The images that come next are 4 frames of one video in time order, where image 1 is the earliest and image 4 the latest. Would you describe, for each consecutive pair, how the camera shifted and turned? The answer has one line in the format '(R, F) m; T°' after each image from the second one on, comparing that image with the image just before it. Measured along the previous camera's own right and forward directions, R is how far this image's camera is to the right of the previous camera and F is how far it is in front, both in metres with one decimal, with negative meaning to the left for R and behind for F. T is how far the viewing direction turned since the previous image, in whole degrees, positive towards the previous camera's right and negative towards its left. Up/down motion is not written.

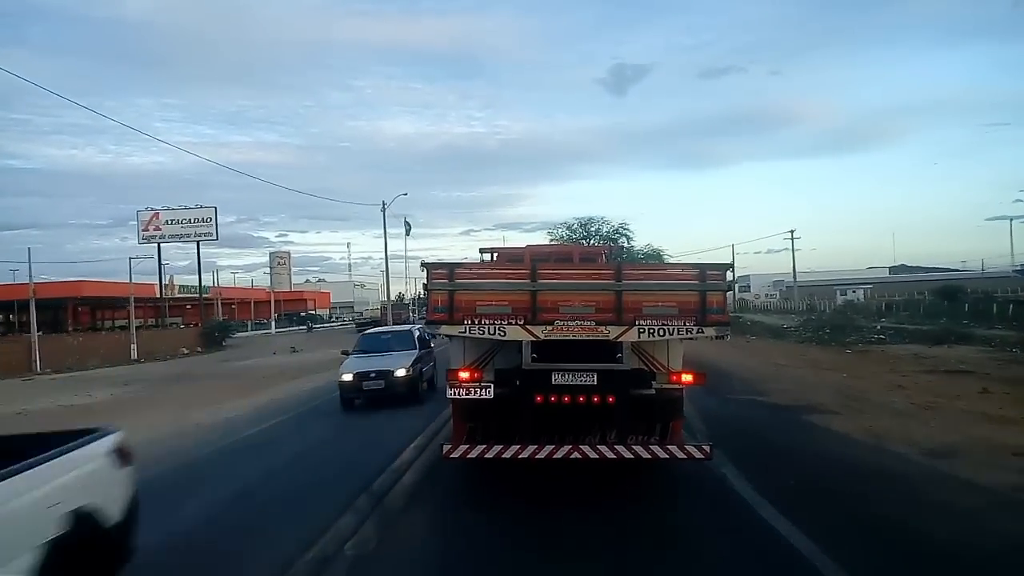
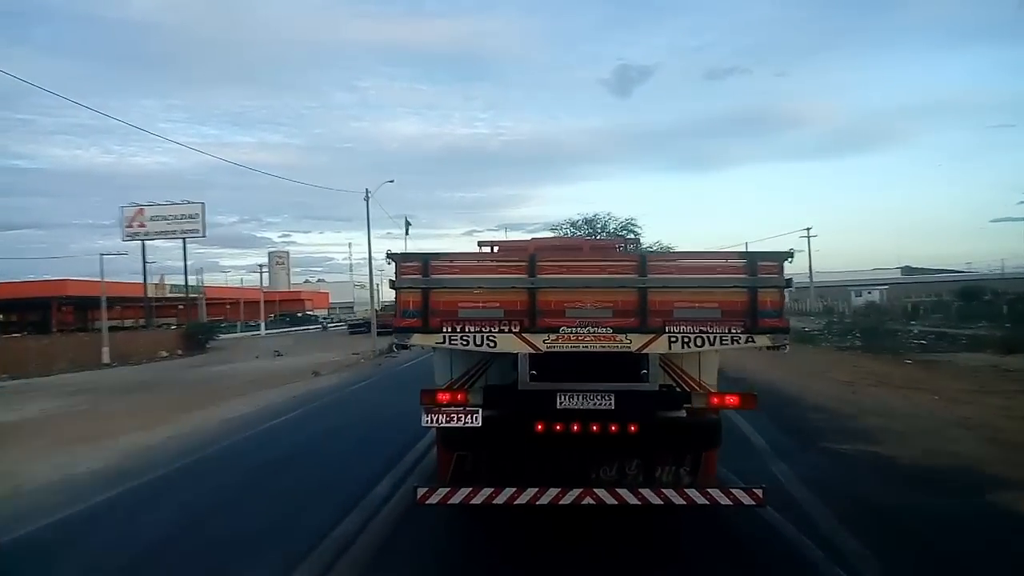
(+0.1, +2.3) m; 0°
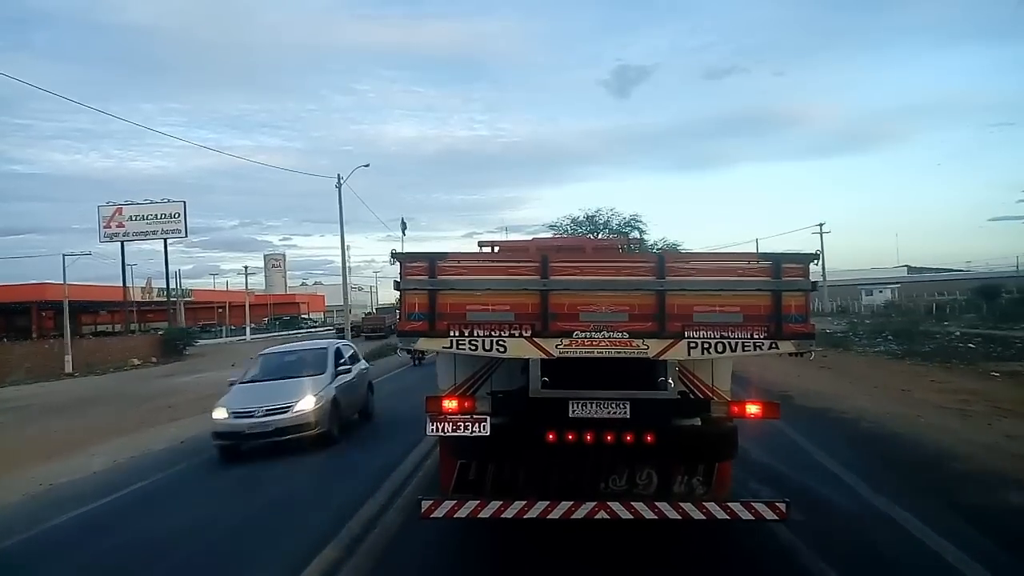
(-0.1, +0.4) m; 0°
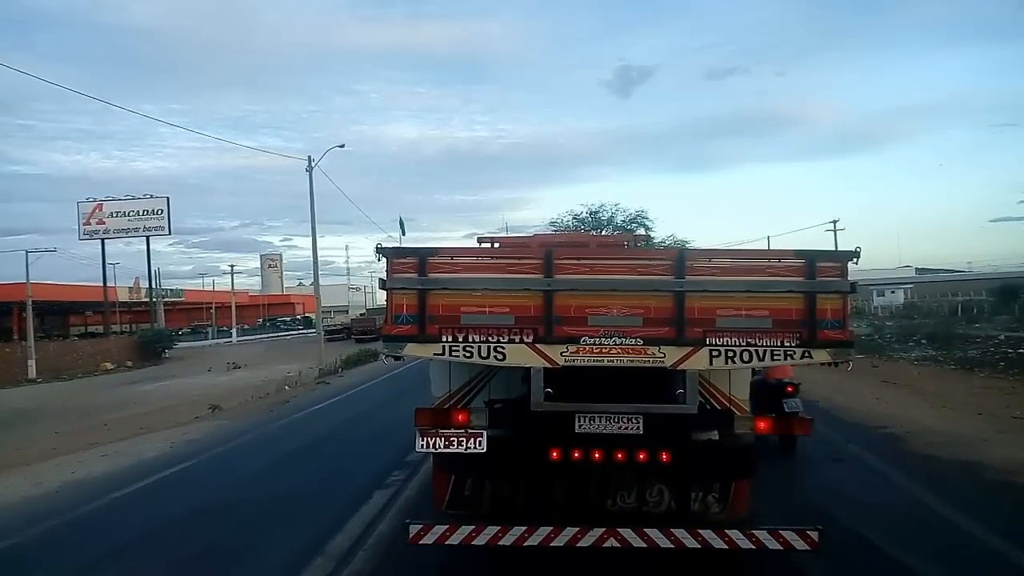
(0.0, +0.8) m; 0°
